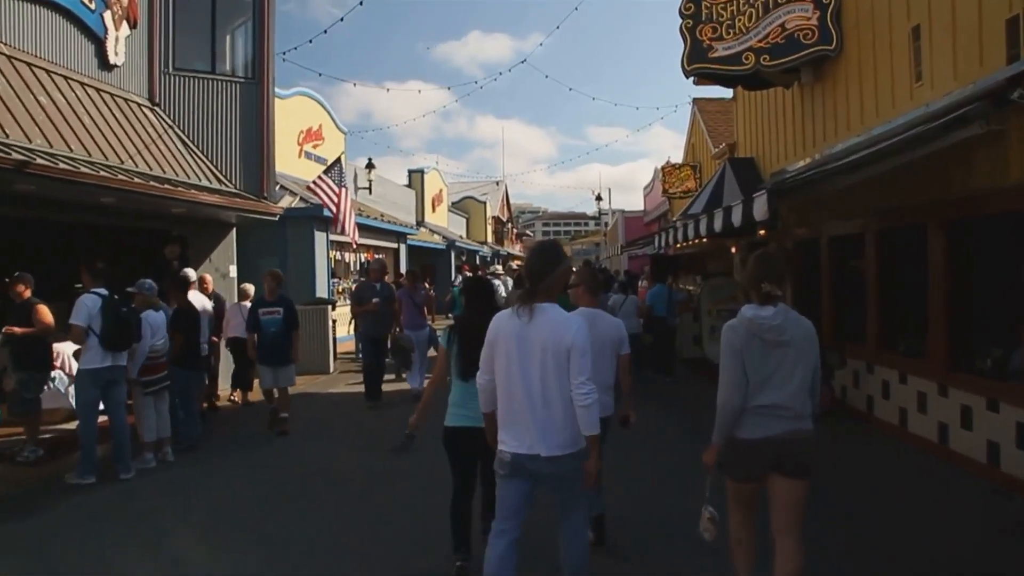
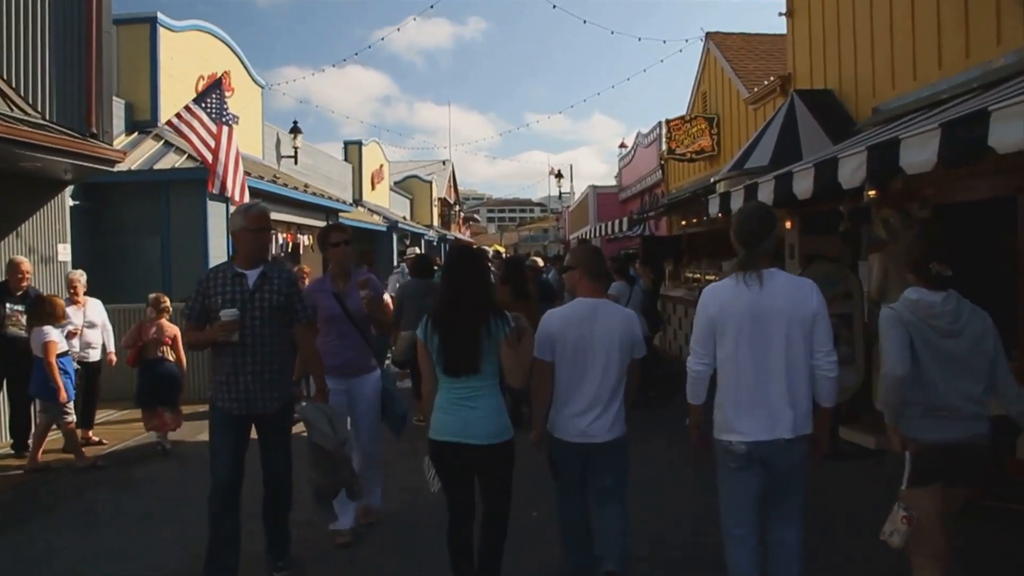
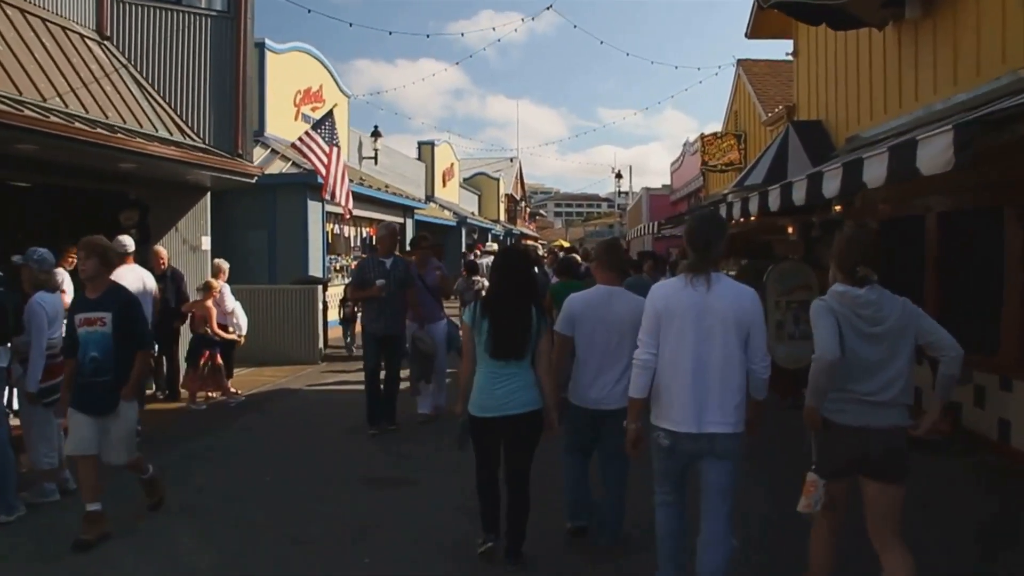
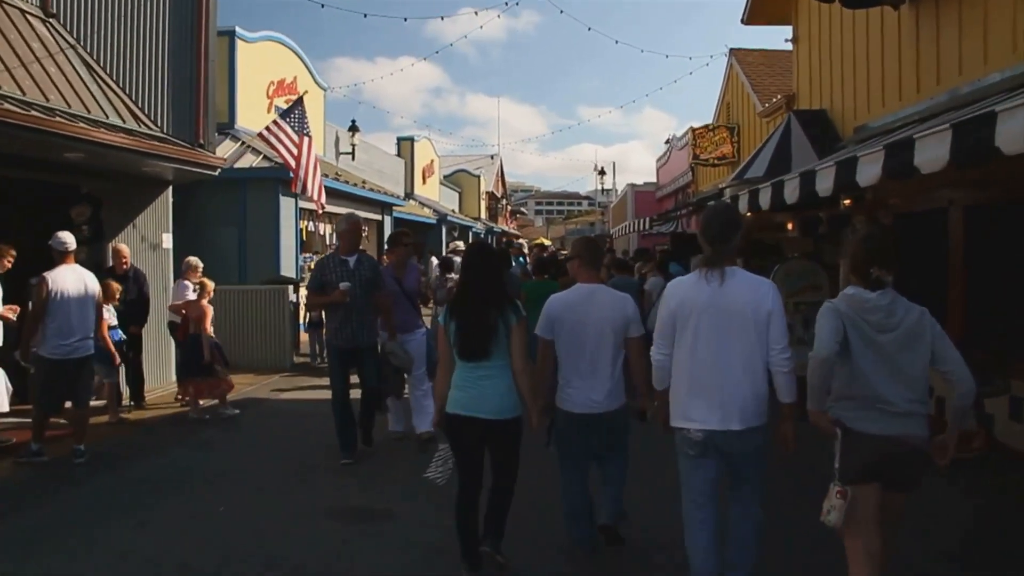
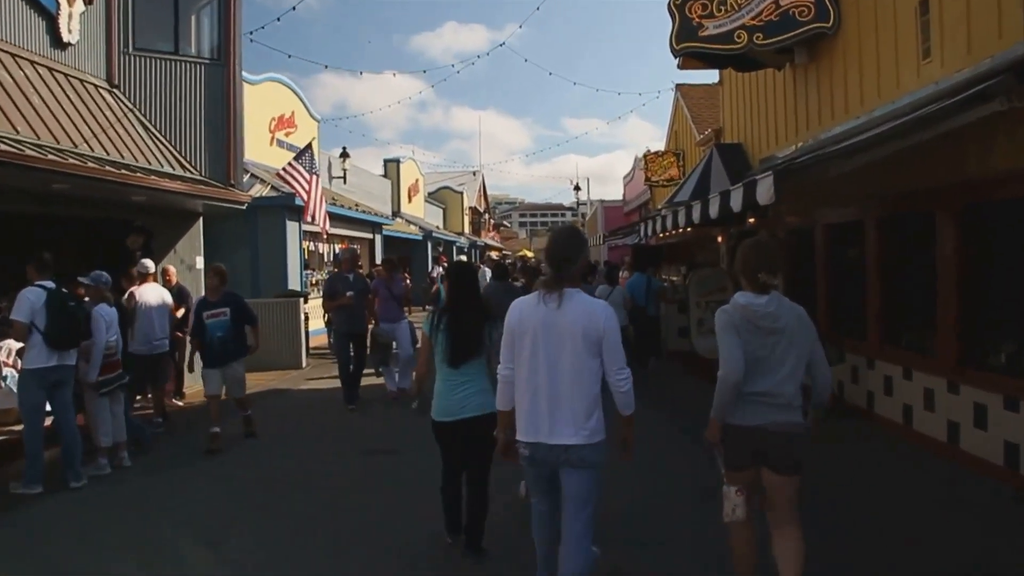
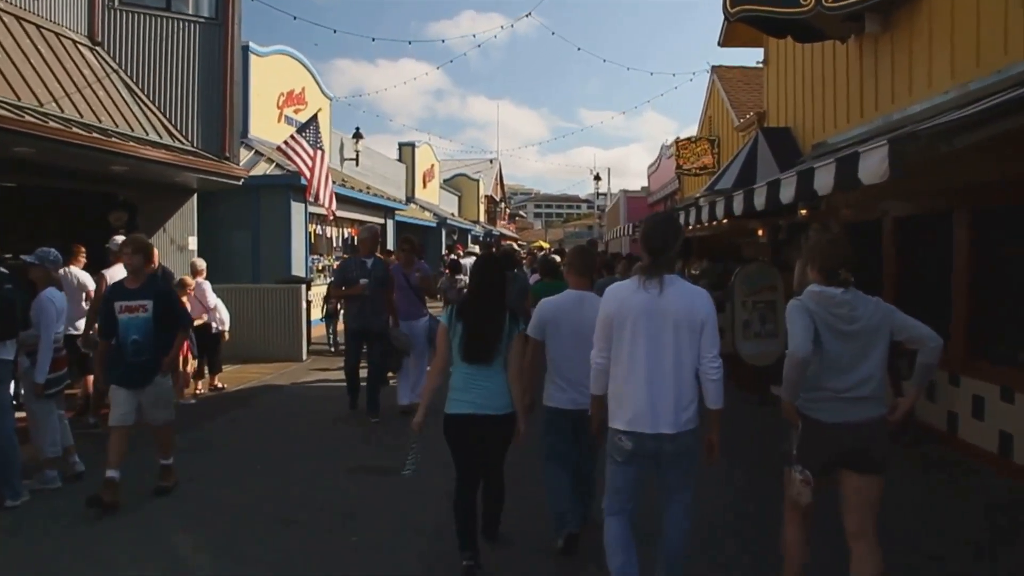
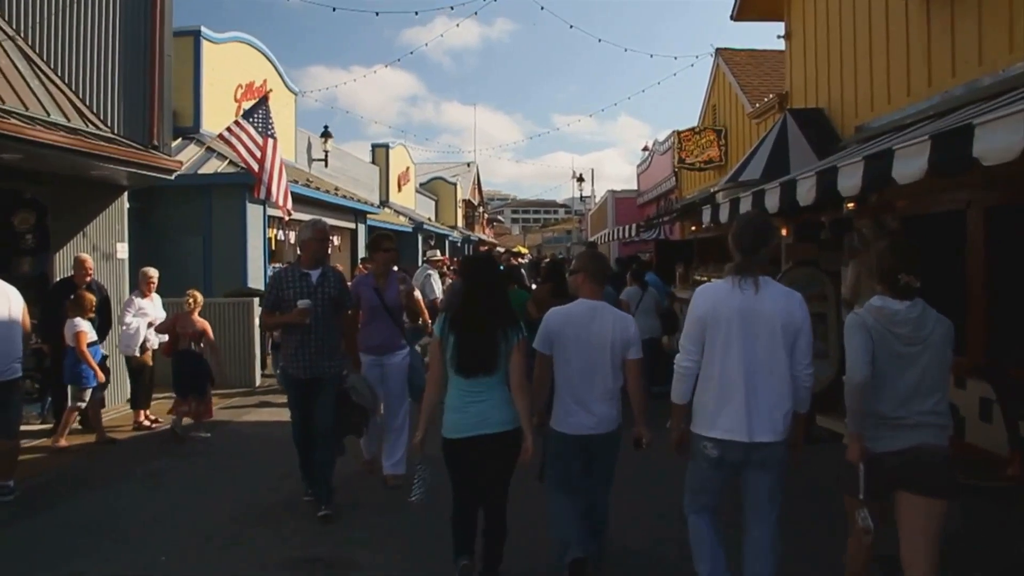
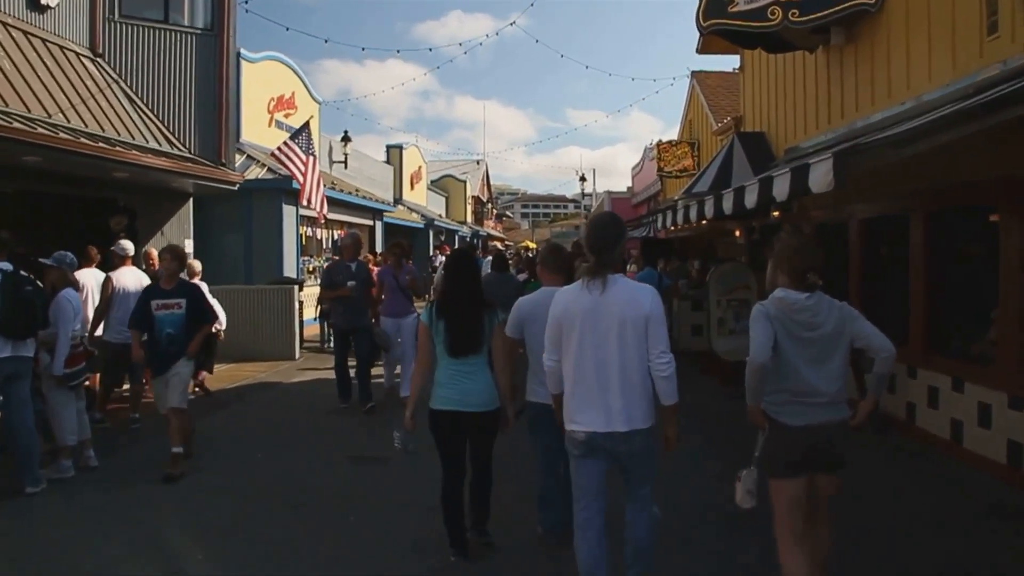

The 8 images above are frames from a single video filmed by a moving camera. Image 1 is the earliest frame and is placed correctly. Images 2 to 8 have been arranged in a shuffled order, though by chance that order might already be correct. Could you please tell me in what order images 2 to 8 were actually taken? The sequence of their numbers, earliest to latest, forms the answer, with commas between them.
5, 8, 6, 3, 4, 7, 2
